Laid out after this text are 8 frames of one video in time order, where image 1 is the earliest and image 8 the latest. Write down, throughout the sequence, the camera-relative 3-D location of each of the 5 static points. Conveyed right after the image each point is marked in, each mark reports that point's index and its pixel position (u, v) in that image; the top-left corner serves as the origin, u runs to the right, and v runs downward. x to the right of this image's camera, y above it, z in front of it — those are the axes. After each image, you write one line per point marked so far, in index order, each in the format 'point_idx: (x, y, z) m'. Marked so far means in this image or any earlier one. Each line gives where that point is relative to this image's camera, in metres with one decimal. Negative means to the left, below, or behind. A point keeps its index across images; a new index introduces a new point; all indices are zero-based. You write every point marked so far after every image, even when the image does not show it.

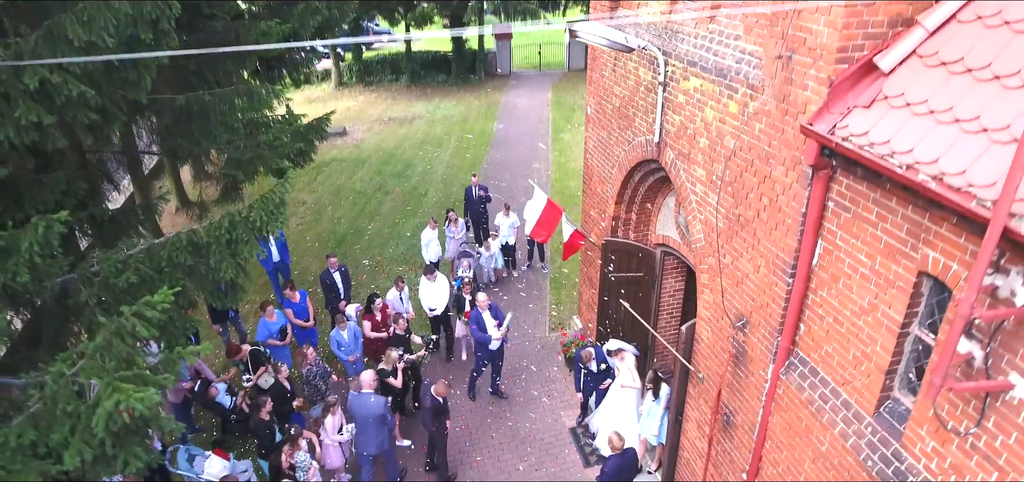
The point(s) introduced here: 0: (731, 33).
0: (+1.5, +1.4, +4.4) m
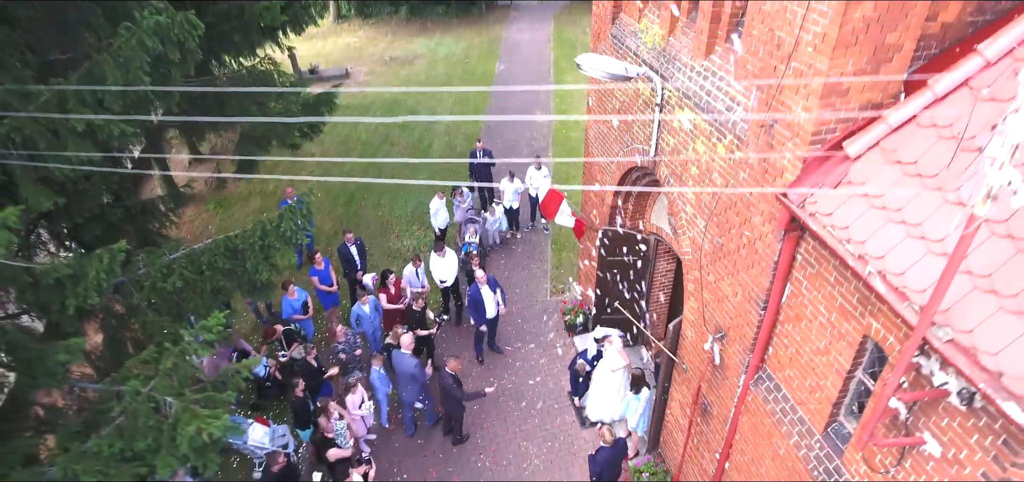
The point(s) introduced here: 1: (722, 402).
0: (+1.6, +1.2, +4.7) m
1: (+1.8, -1.3, +5.3) m
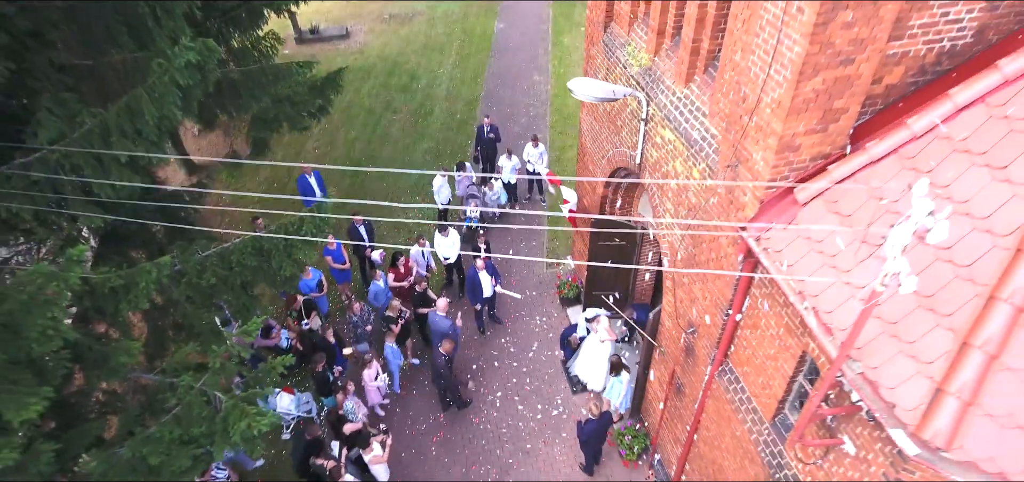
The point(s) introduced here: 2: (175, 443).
0: (+1.5, +1.1, +5.3) m
1: (+1.8, -1.4, +6.1) m
2: (-2.7, -1.6, +5.1) m
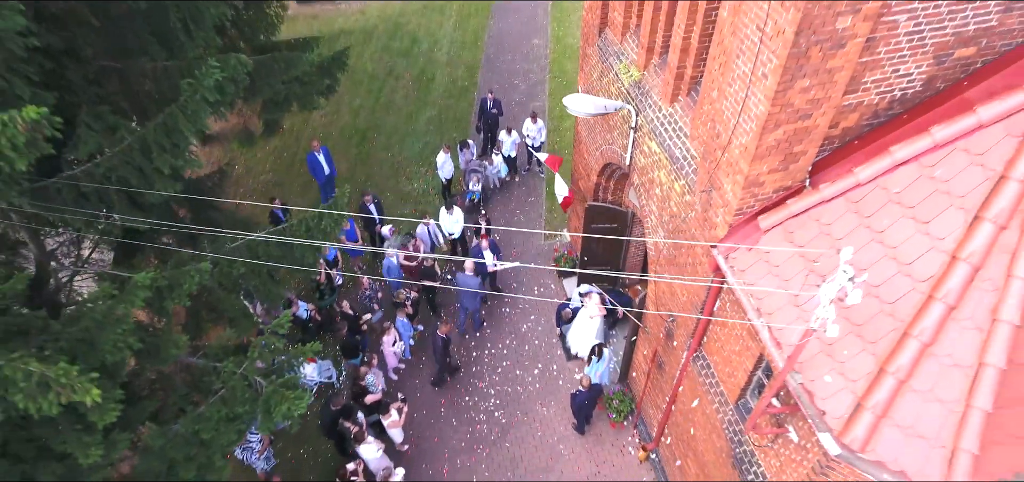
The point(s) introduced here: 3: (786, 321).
0: (+1.5, +1.0, +5.8) m
1: (+1.8, -1.3, +6.9) m
2: (-2.7, -1.7, +5.9) m
3: (+2.0, -0.6, +4.6) m
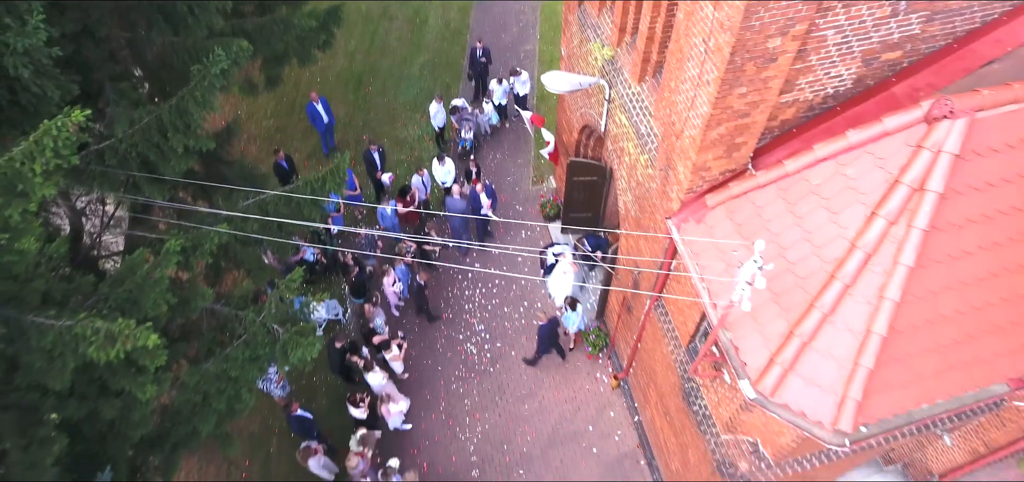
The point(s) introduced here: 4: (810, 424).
0: (+1.4, +1.4, +6.4) m
1: (+1.6, -0.9, +7.8) m
2: (-2.9, -1.3, +6.9) m
3: (+1.8, -0.4, +5.4) m
4: (+2.3, -1.4, +4.8) m
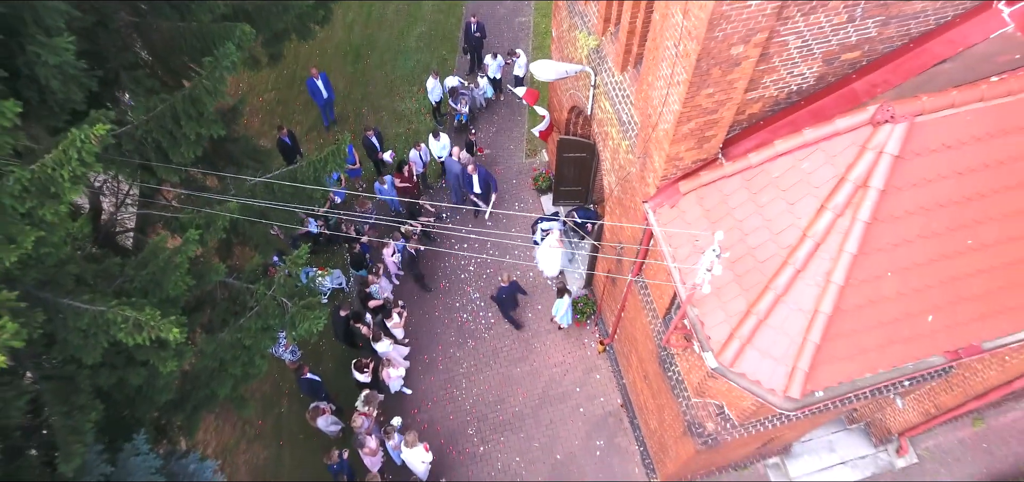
0: (+1.2, +1.6, +6.8) m
1: (+1.5, -0.5, +8.4) m
2: (-3.0, -1.1, +7.5) m
3: (+1.7, -0.3, +5.9) m
4: (+2.2, -1.3, +5.4) m
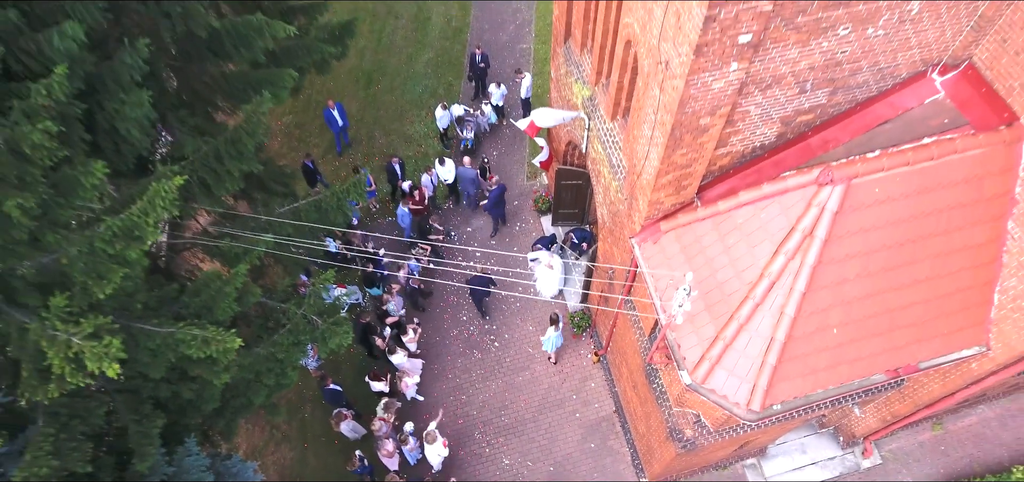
0: (+1.3, +1.2, +7.8) m
1: (+1.5, -0.9, +9.3) m
2: (-3.0, -1.4, +8.5) m
3: (+1.7, -0.6, +6.9) m
4: (+2.2, -1.6, +6.3) m
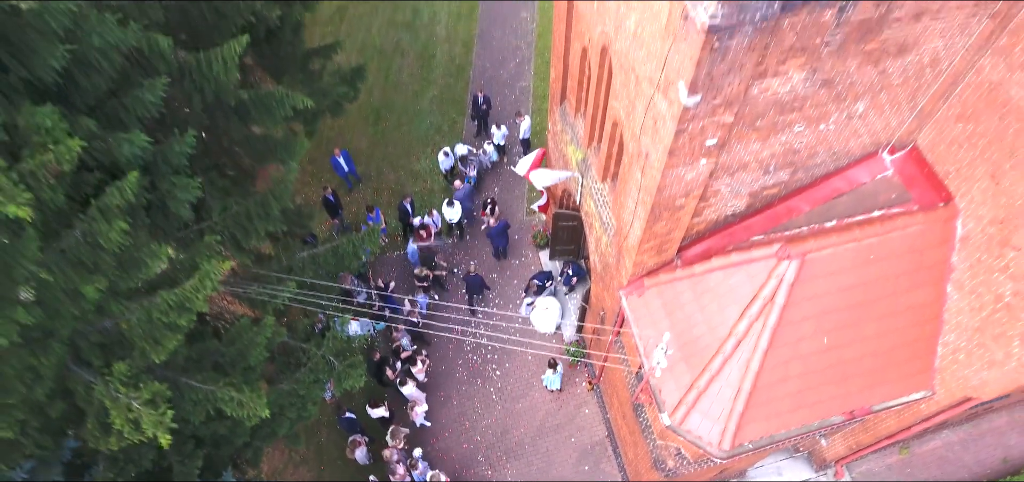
0: (+1.3, +0.5, +8.6) m
1: (+1.5, -1.6, +10.2) m
2: (-3.0, -2.1, +9.3) m
3: (+1.7, -1.3, +7.8) m
4: (+2.2, -2.3, +7.2) m
